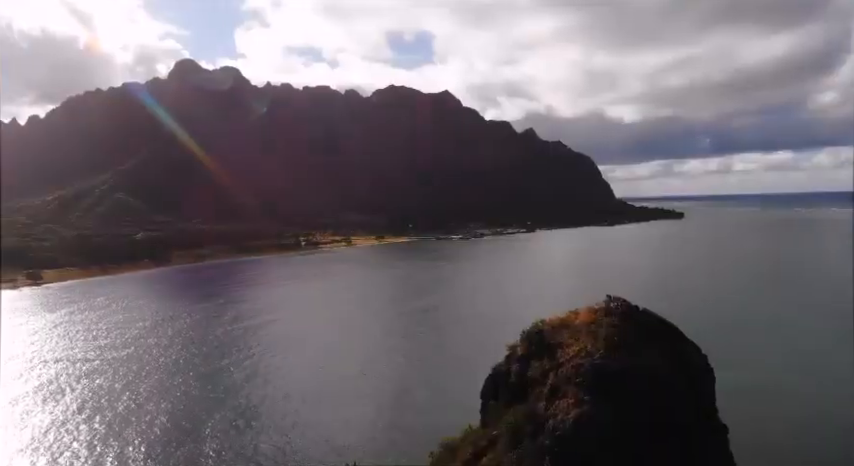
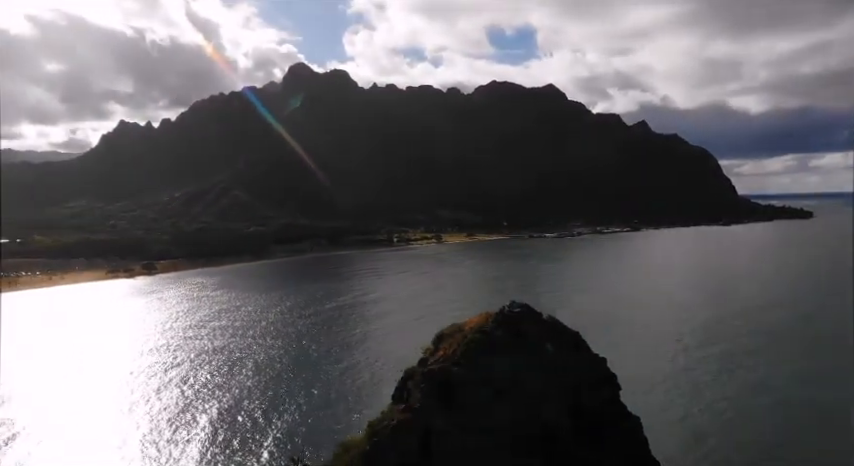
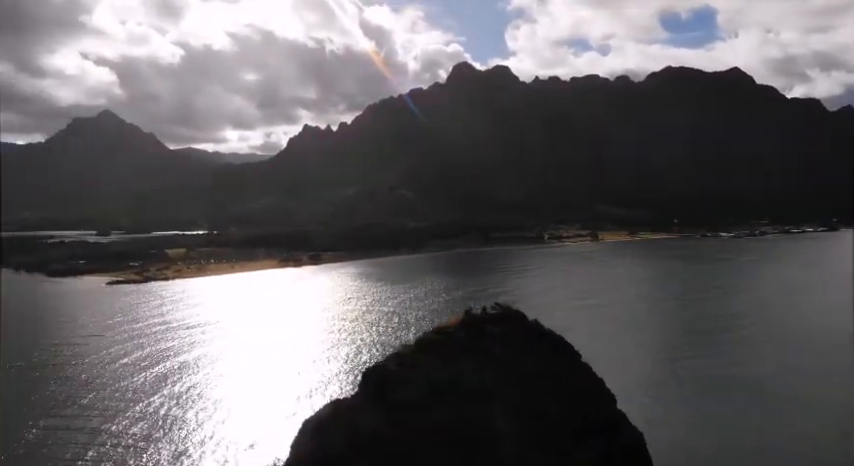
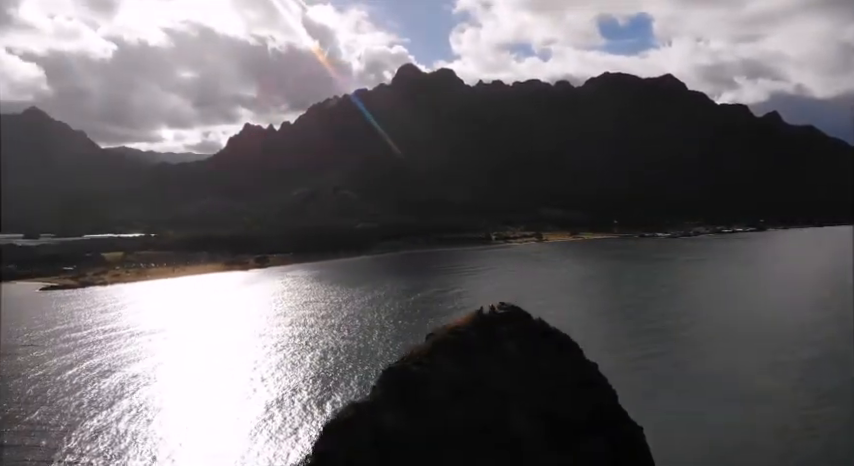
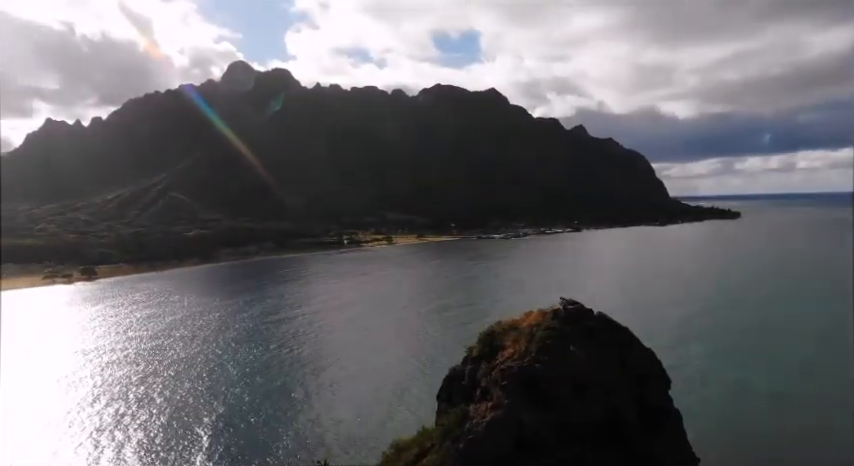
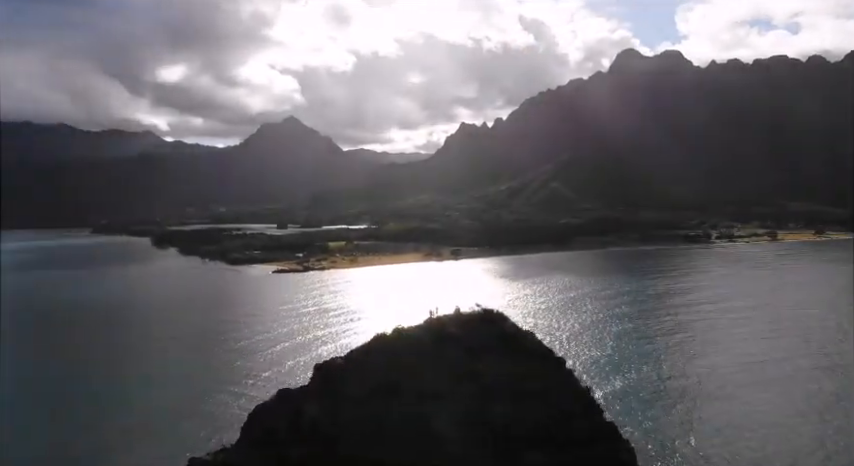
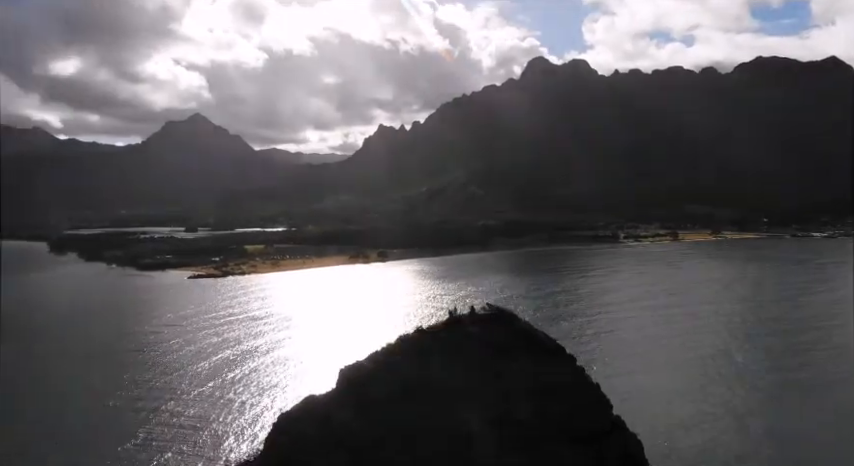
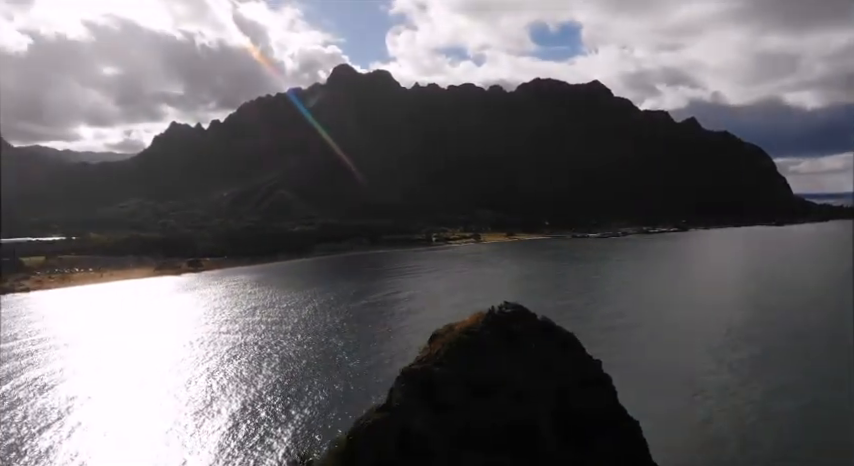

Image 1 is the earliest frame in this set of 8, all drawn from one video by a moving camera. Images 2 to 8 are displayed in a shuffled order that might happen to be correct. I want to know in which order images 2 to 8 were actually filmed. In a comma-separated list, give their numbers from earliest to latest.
5, 2, 8, 4, 3, 7, 6
